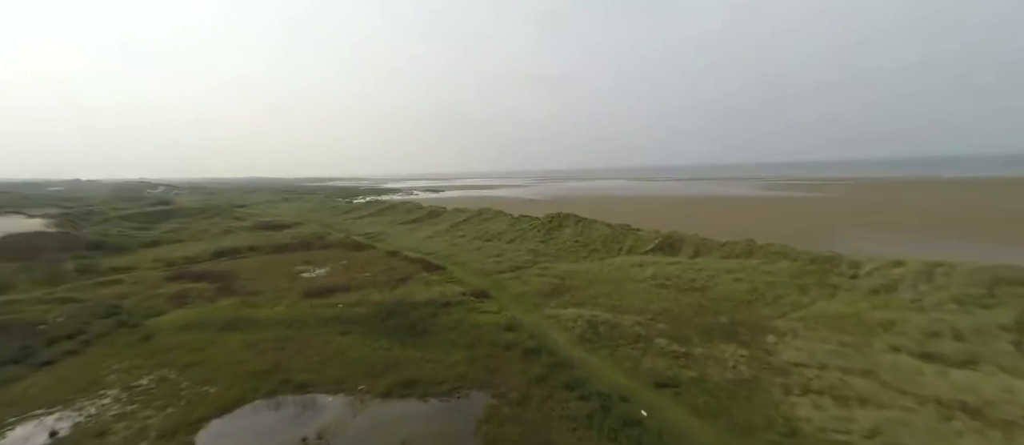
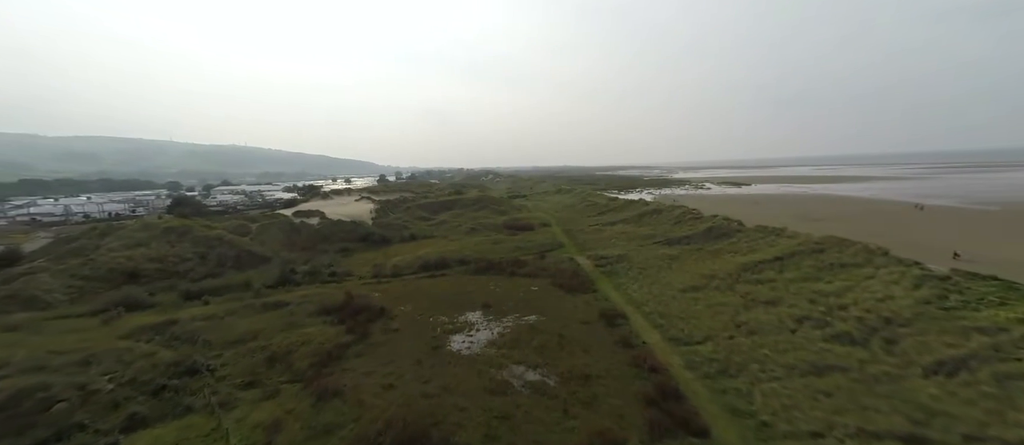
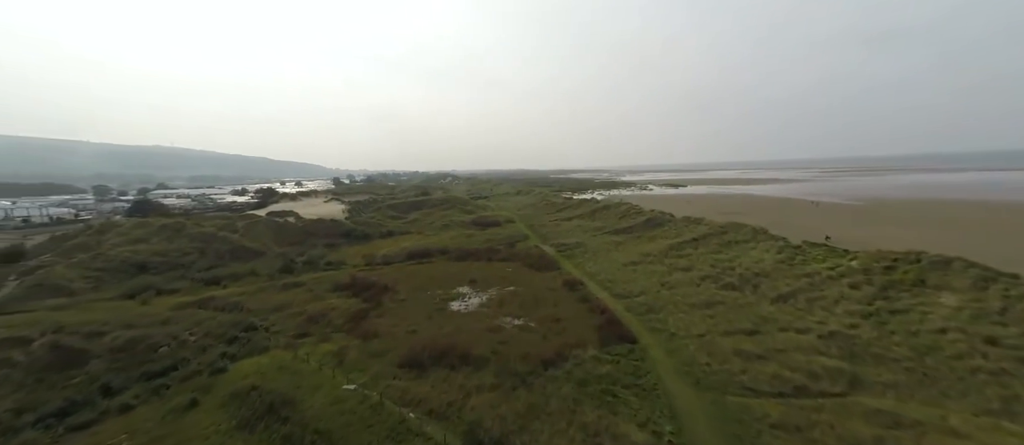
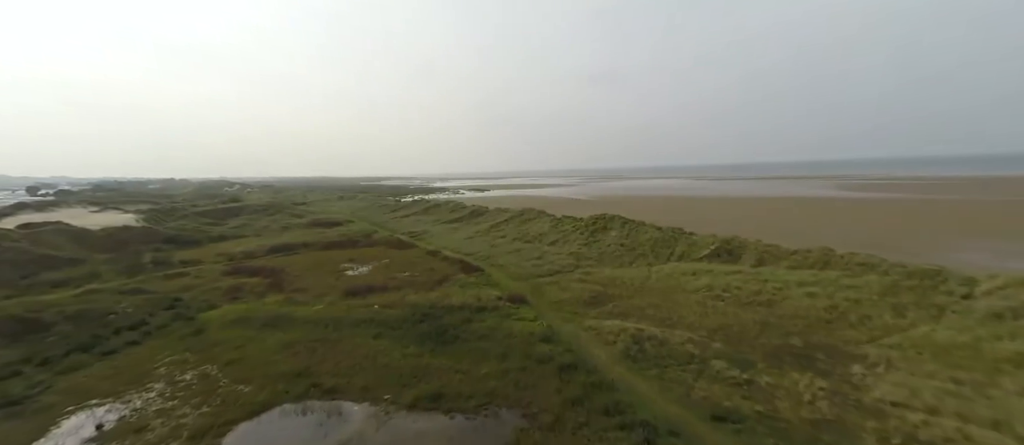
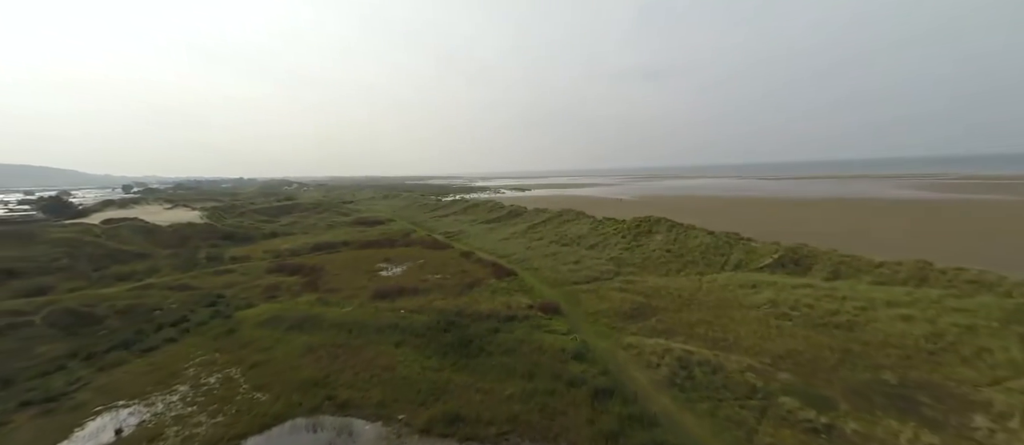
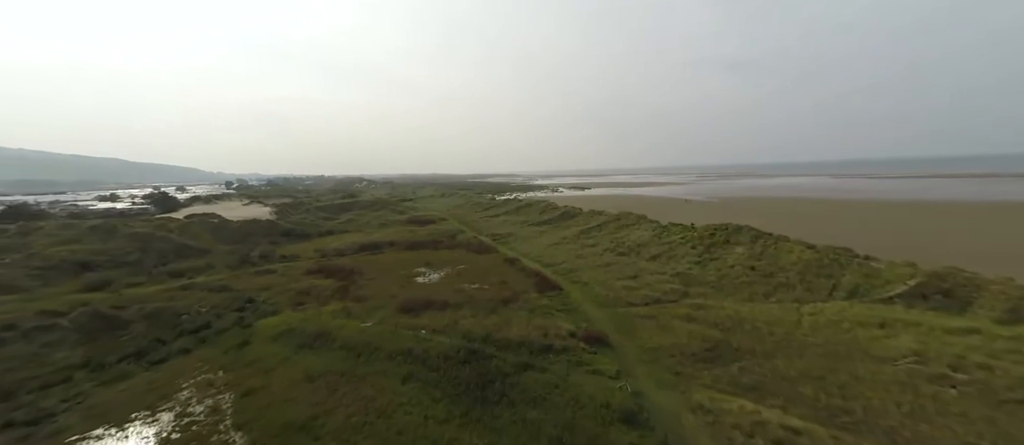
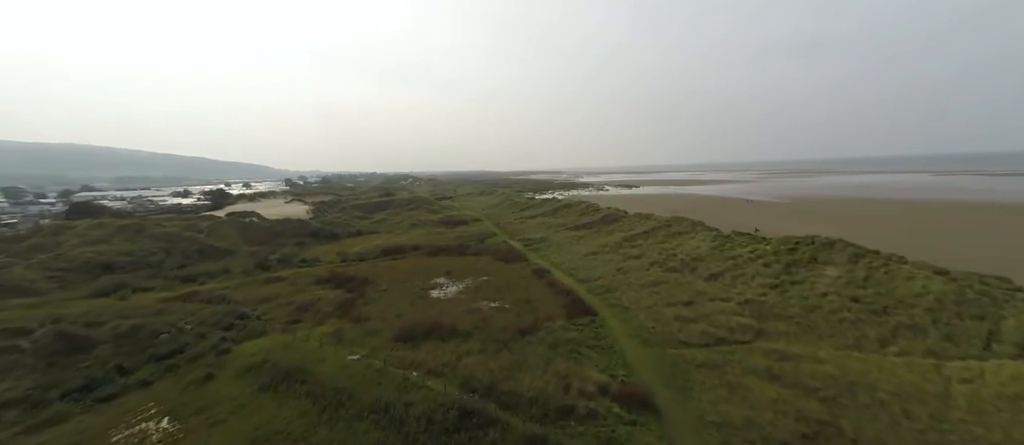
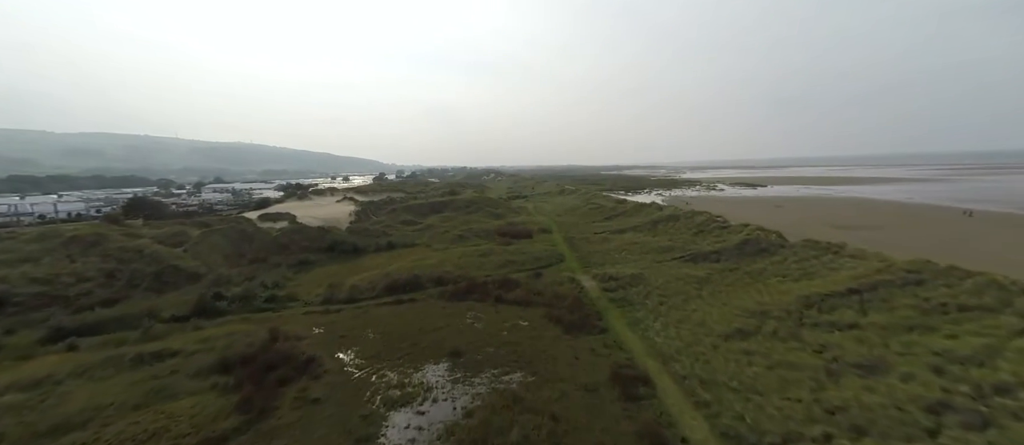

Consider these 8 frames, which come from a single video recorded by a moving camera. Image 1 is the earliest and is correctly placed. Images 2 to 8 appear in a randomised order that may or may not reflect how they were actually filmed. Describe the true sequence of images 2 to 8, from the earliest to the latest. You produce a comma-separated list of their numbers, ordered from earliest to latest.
4, 5, 6, 7, 3, 2, 8
